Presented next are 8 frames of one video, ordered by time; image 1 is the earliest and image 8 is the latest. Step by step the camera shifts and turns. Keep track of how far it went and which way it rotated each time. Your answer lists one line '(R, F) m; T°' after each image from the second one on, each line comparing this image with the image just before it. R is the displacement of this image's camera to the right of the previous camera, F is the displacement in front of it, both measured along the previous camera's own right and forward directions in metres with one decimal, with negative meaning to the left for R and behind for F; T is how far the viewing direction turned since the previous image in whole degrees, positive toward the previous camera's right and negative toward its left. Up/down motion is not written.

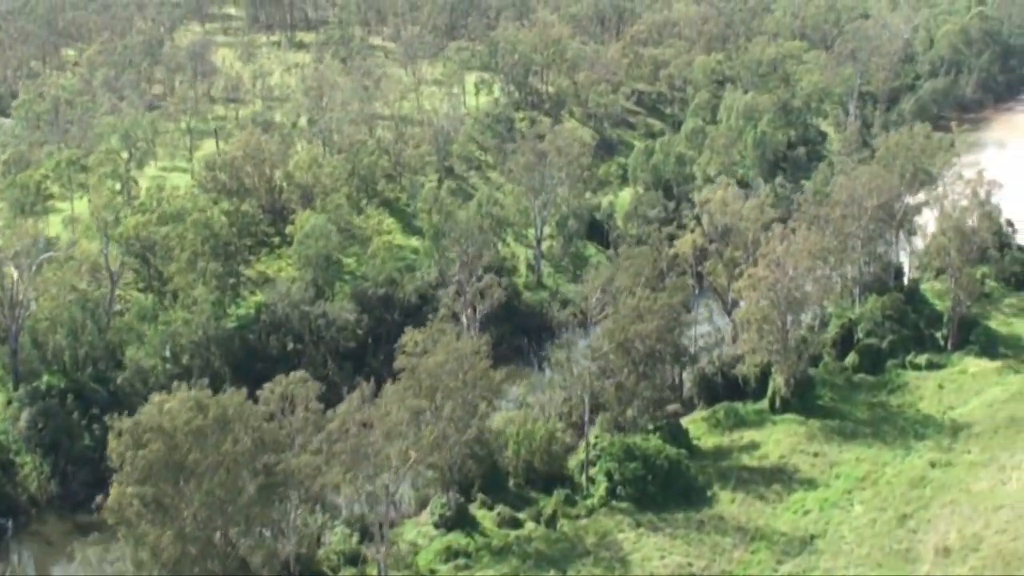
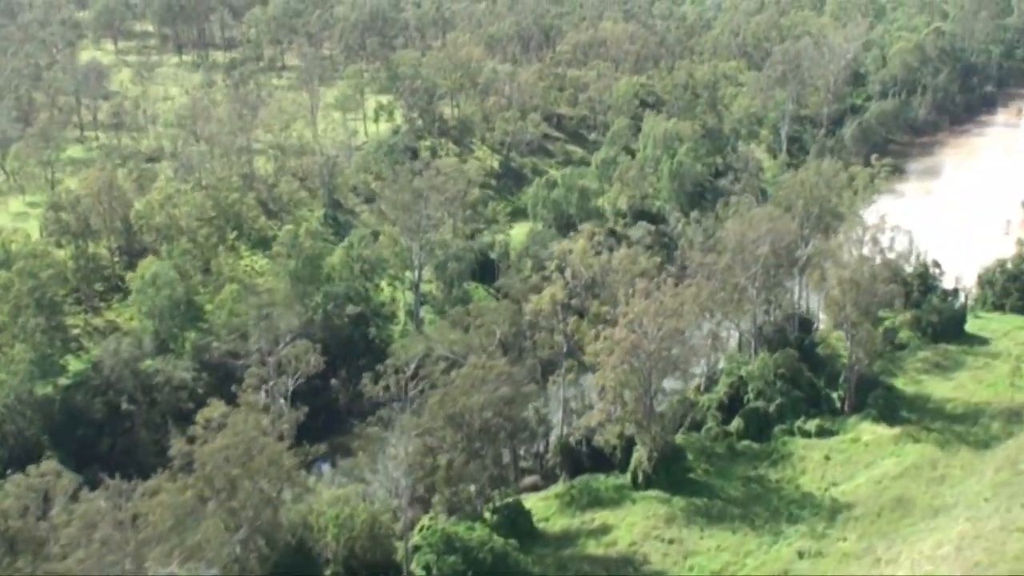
(+6.8, +5.4) m; -1°
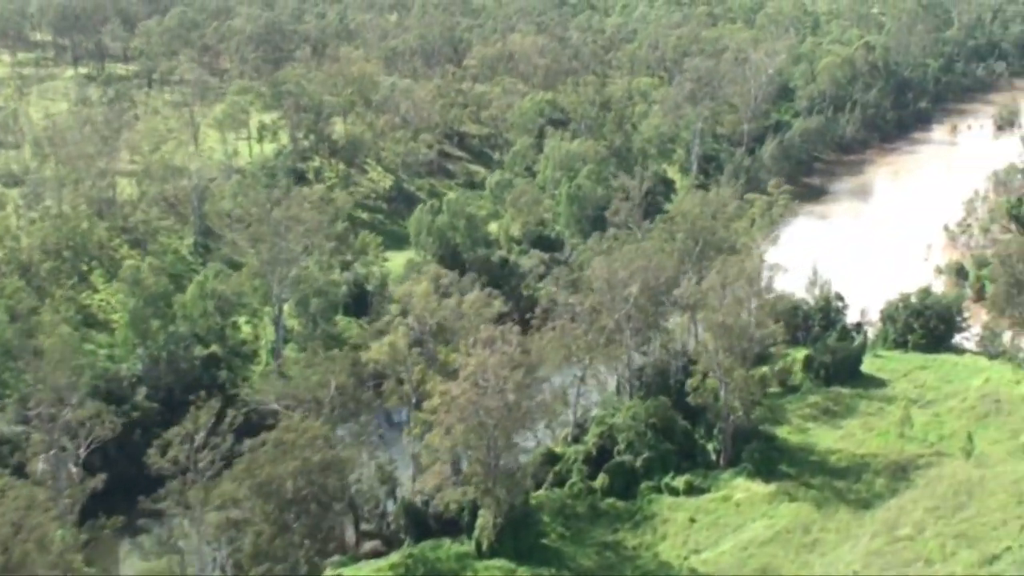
(+5.1, +4.1) m; +1°
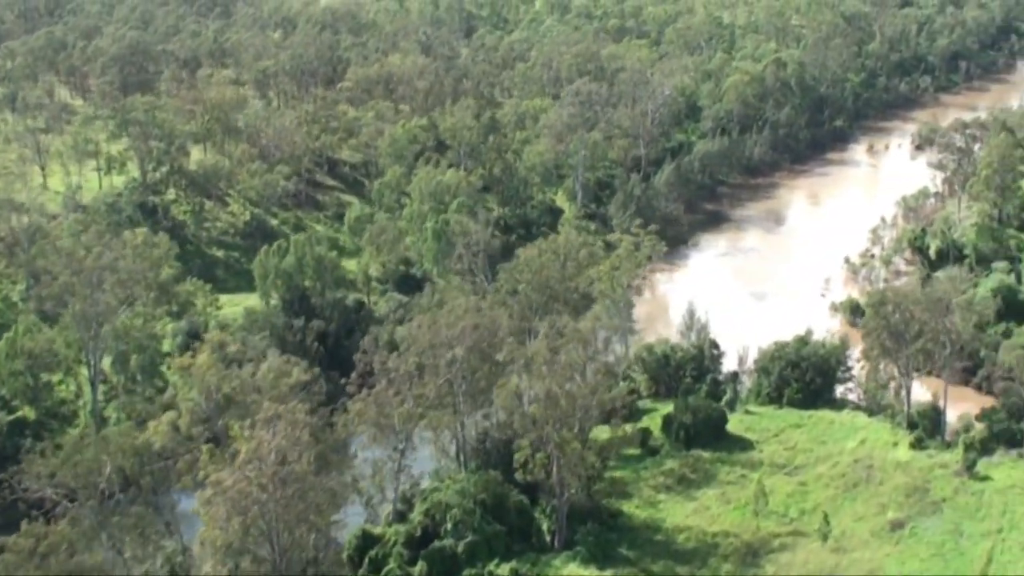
(+5.7, +5.1) m; +1°
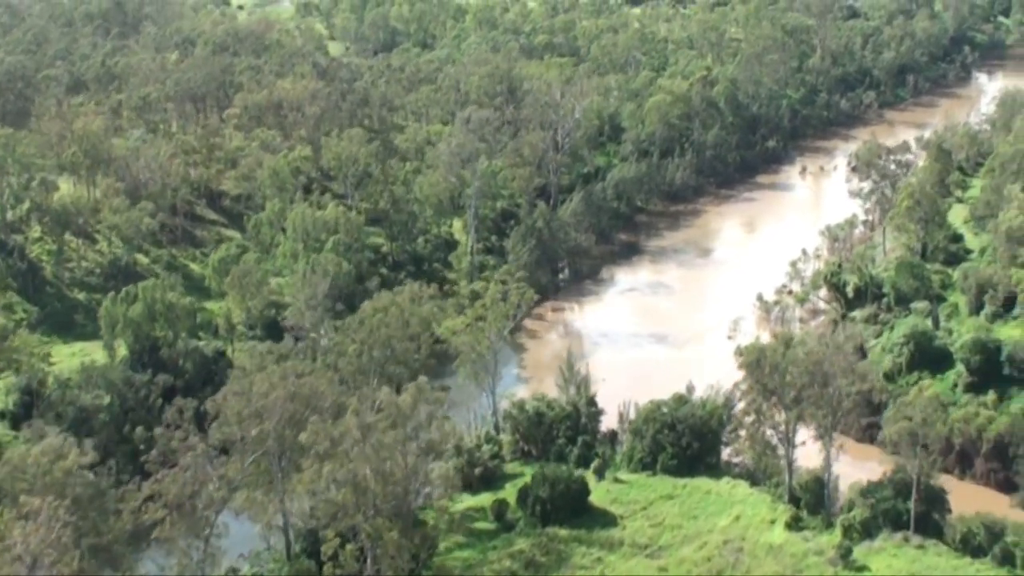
(+5.6, +4.8) m; 0°
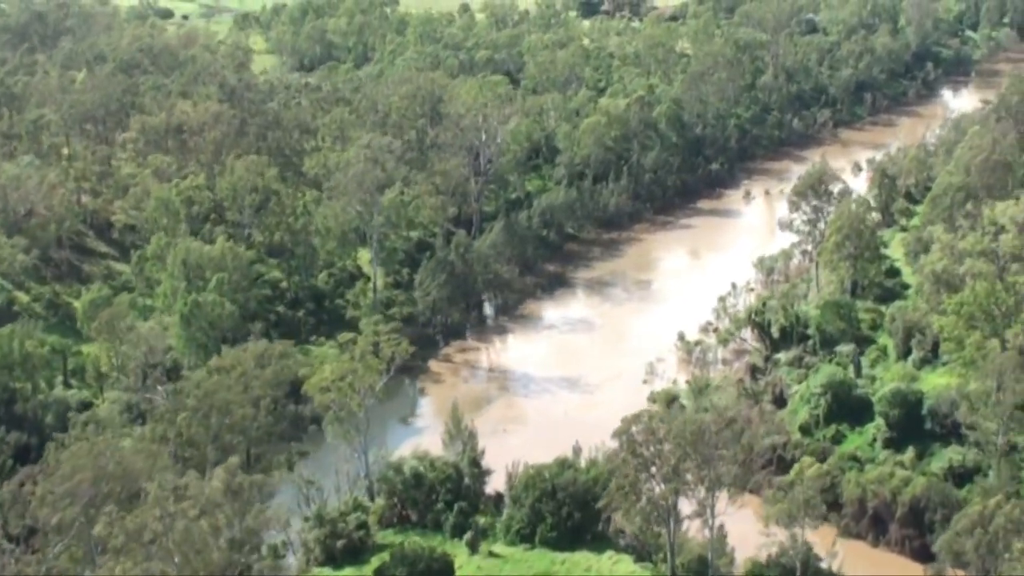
(+4.4, +4.2) m; 0°
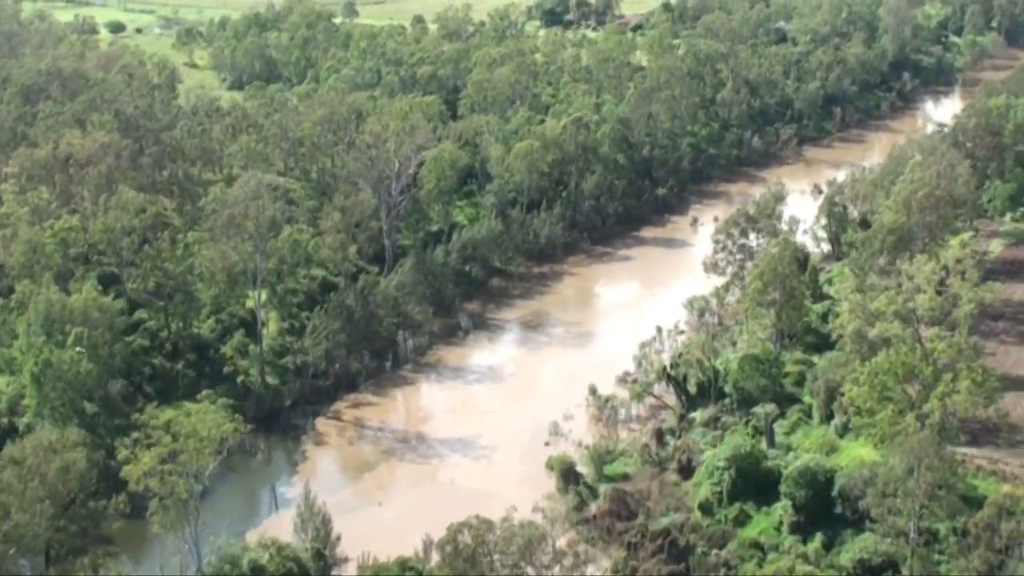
(+5.5, +5.3) m; -1°
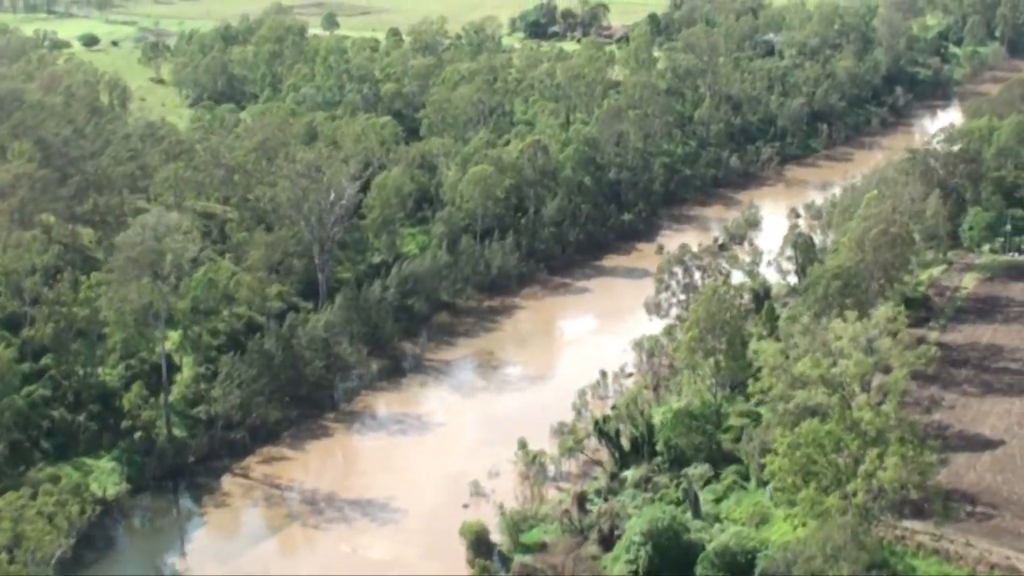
(+4.3, +3.9) m; -2°
